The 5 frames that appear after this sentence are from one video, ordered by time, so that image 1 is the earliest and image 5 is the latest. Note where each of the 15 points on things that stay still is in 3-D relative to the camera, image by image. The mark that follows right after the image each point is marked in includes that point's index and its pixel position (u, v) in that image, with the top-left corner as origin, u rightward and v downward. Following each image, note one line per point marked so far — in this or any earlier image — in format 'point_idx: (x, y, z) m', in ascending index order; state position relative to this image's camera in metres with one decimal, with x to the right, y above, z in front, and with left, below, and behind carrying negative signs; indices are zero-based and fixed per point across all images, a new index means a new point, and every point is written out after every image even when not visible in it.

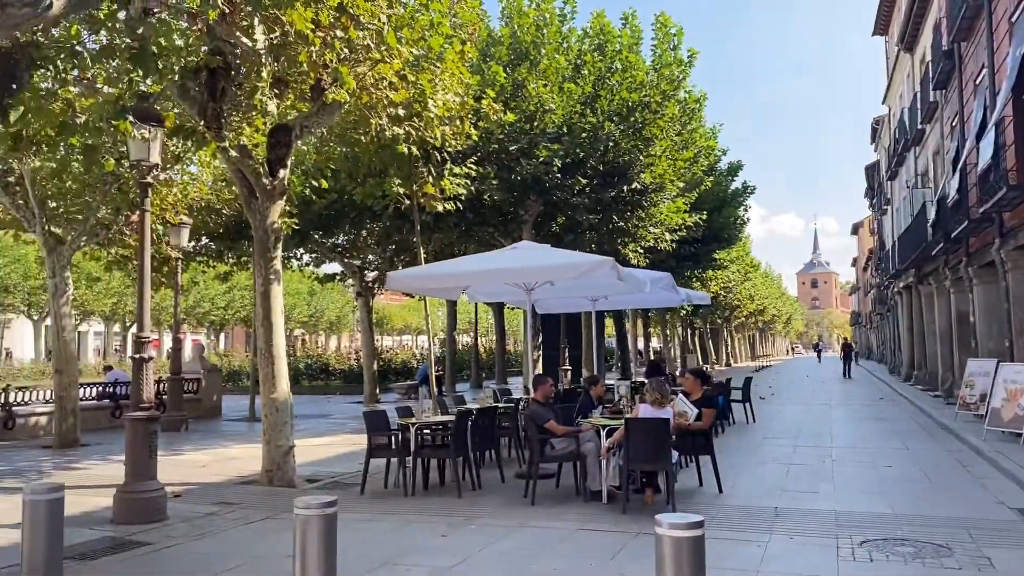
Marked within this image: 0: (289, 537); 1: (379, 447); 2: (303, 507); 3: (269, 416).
0: (-2.0, -2.3, +8.1) m
1: (-1.6, -1.9, +10.4) m
2: (-1.2, -1.2, +4.9) m
3: (-3.1, -1.6, +11.0) m
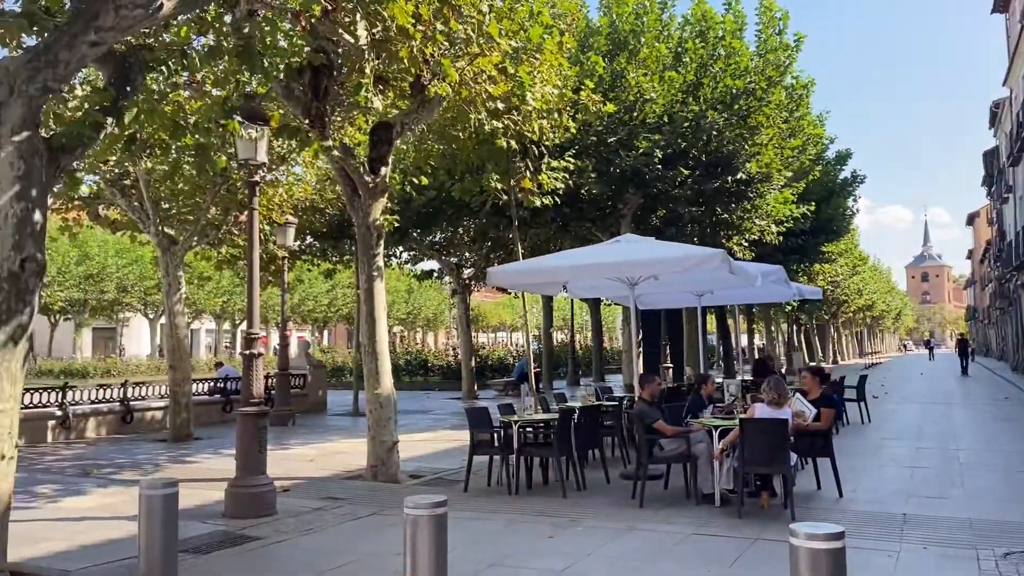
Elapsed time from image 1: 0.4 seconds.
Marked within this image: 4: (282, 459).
0: (-1.0, -2.3, +8.0) m
1: (-0.4, -1.9, +10.3) m
2: (-0.5, -1.2, +4.8) m
3: (-1.8, -1.6, +11.0) m
4: (-3.3, -2.5, +12.7) m
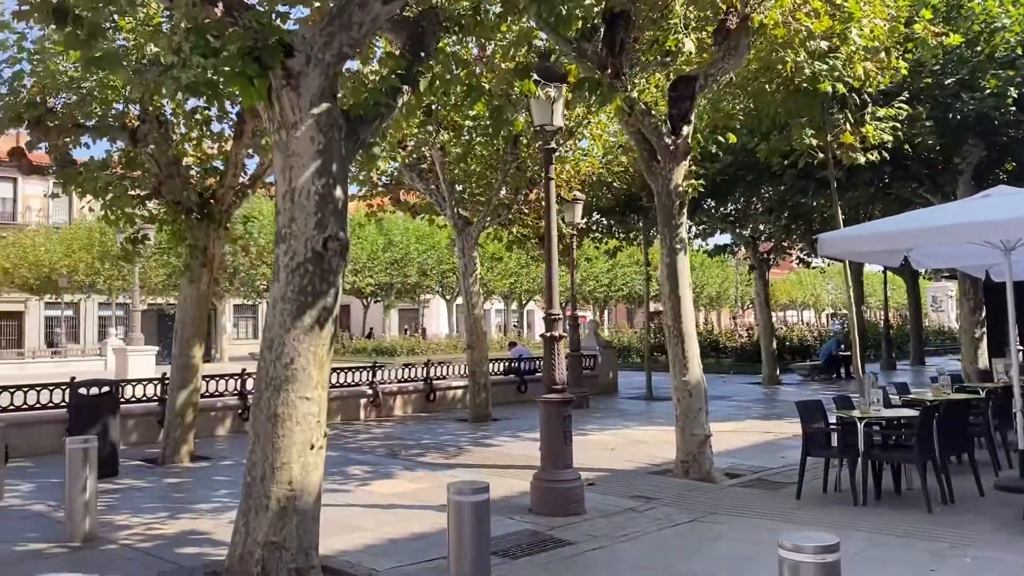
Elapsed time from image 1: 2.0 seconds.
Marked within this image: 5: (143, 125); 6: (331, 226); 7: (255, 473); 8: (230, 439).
0: (+1.7, -2.0, +6.8) m
1: (+3.0, -1.6, +8.7) m
2: (+1.1, -1.1, +3.5) m
3: (+1.9, -1.3, +9.9) m
4: (+1.0, -2.2, +11.9) m
5: (-4.5, +2.0, +10.8) m
6: (-1.3, +0.4, +6.2) m
7: (-1.8, -1.3, +6.0) m
8: (-4.3, -2.3, +13.3) m
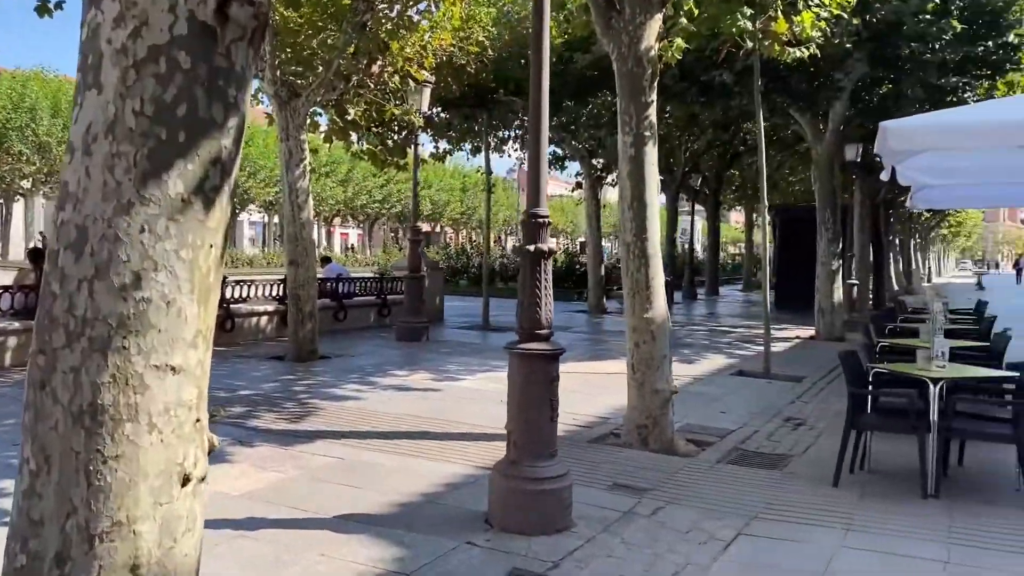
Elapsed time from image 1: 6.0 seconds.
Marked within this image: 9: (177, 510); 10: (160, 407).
0: (+1.7, -1.5, +4.2) m
1: (+2.5, -0.9, +6.5) m
2: (+2.1, -0.8, +0.9) m
3: (+1.1, -0.5, +7.2) m
4: (-0.4, -1.2, +9.0) m
5: (-5.2, +3.1, +6.0) m
6: (-0.8, +1.0, +2.6) m
7: (-1.3, -0.7, +2.5) m
8: (-5.9, -1.0, +8.8) m
9: (-1.0, -0.7, +2.6) m
10: (-1.0, -0.3, +2.5) m
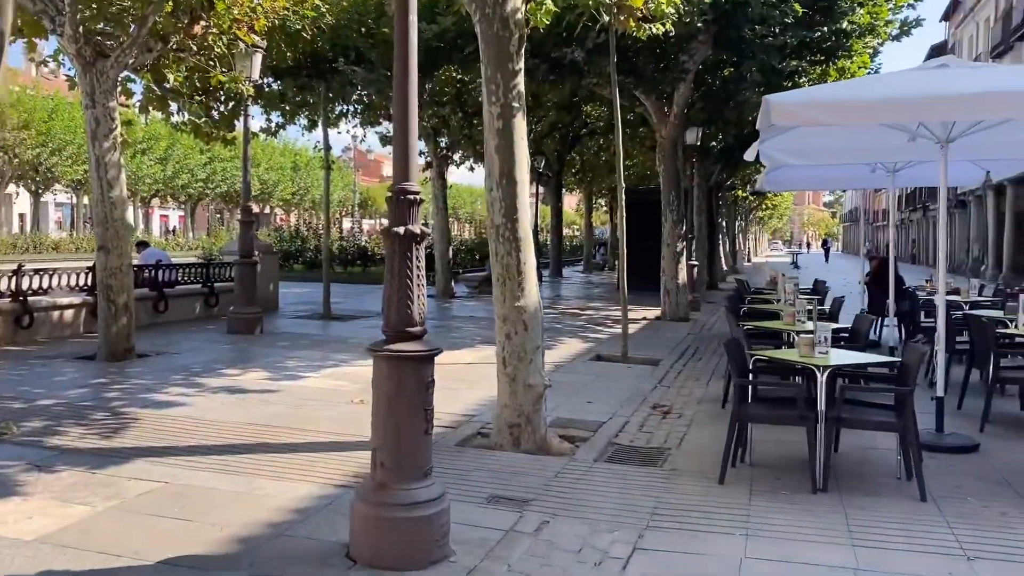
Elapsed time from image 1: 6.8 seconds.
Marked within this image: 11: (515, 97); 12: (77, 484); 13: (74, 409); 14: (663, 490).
0: (+1.2, -1.5, +3.8) m
1: (+1.5, -0.8, +6.1) m
2: (+2.2, -0.8, +0.6) m
3: (0.0, -0.4, +6.6) m
4: (-1.8, -1.0, +8.1) m
5: (-5.9, +3.1, +4.1) m
6: (-1.0, +0.9, +1.7) m
7: (-1.5, -0.8, +1.5) m
8: (-7.1, -1.0, +6.9) m
9: (-1.2, -0.7, +1.7) m
10: (-1.2, -0.4, +1.6) m
11: (0.0, +1.4, +6.6) m
12: (-2.7, -1.2, +5.4) m
13: (-3.7, -1.0, +7.4) m
14: (+1.0, -1.3, +5.7) m
